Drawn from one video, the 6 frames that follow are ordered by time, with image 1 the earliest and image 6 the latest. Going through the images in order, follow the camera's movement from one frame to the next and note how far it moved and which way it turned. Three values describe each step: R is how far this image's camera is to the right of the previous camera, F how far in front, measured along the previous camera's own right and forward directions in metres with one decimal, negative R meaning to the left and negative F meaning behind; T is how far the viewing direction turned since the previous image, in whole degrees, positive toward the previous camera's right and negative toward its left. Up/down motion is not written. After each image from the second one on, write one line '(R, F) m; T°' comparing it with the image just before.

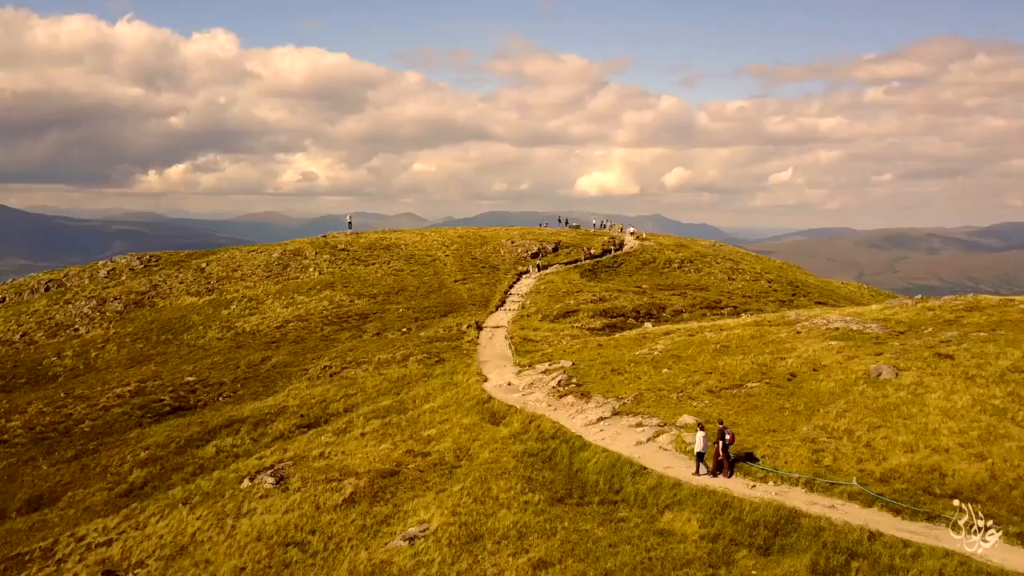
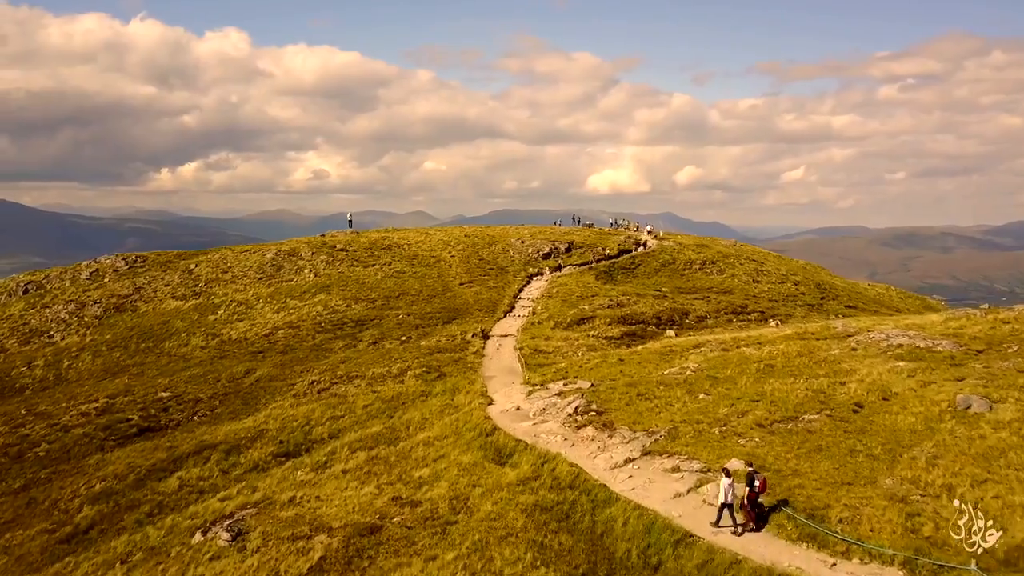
(+0.1, +5.1) m; -1°
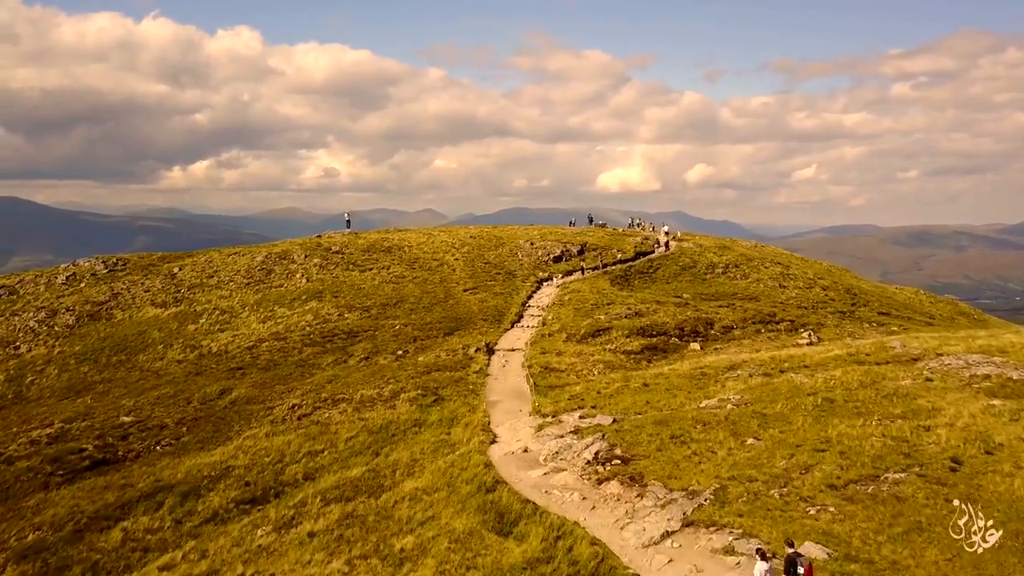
(+0.1, +5.3) m; -1°
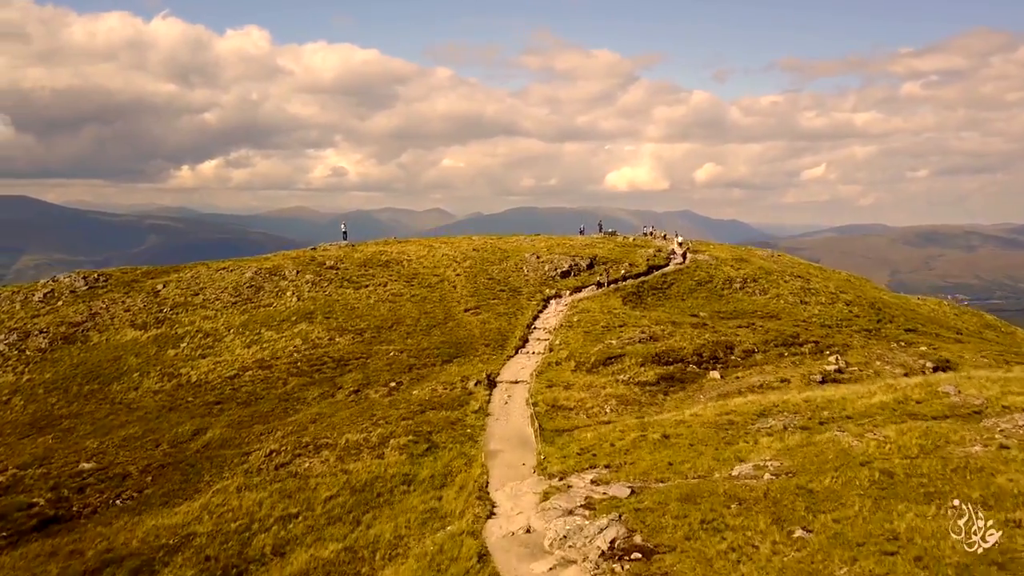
(+0.2, +4.0) m; -1°
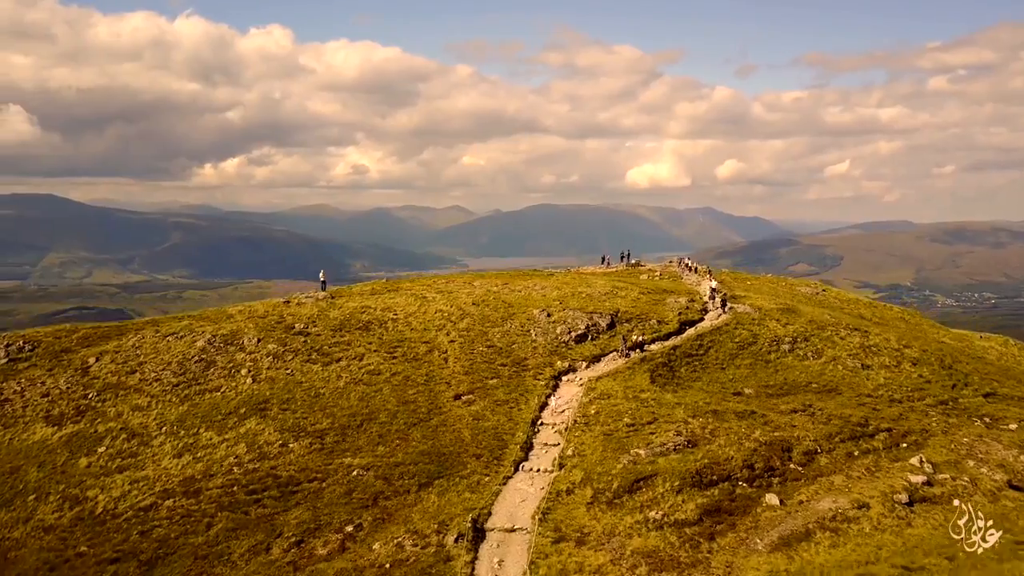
(+1.1, +10.7) m; -2°
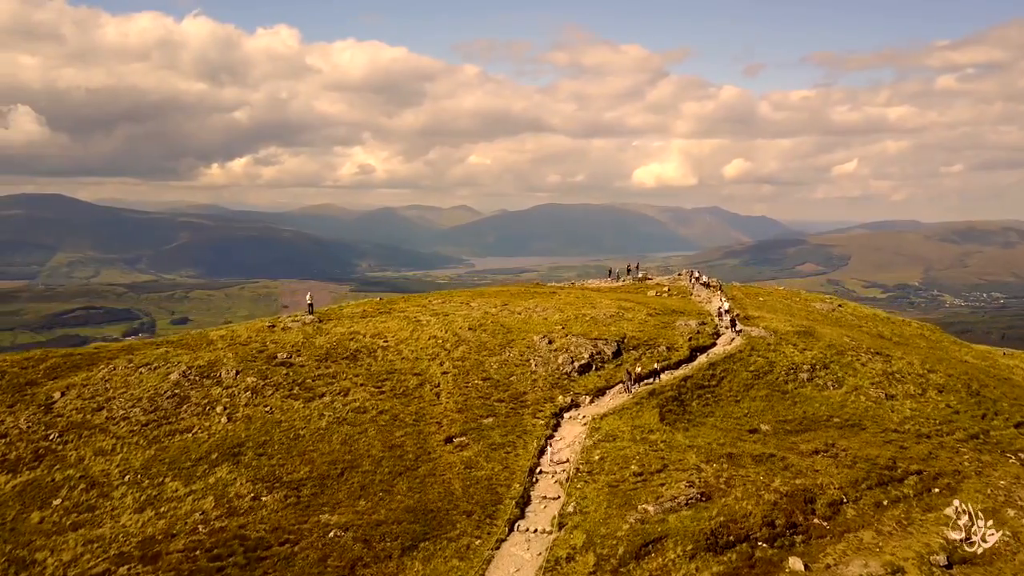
(+0.6, +3.8) m; -1°
